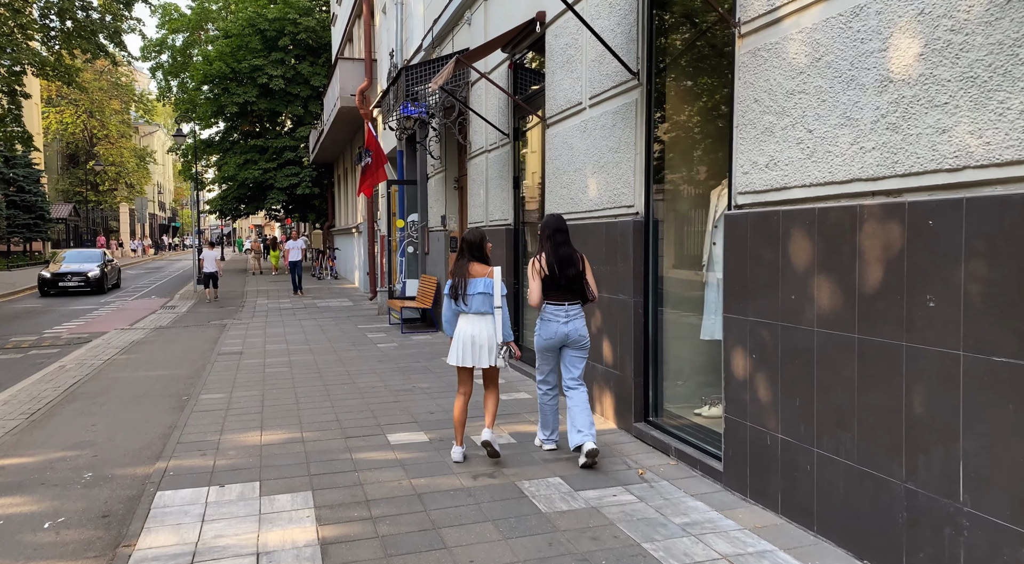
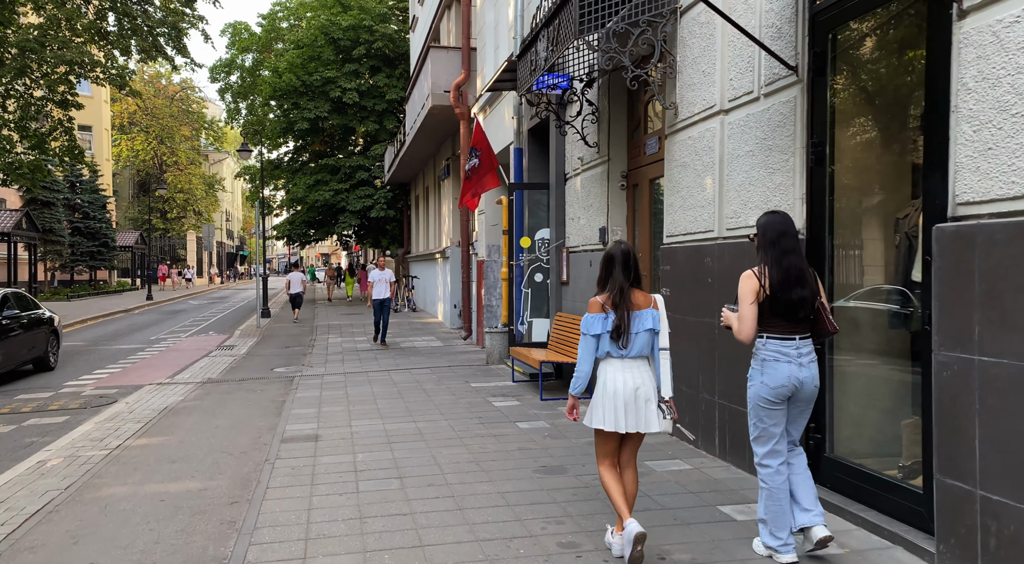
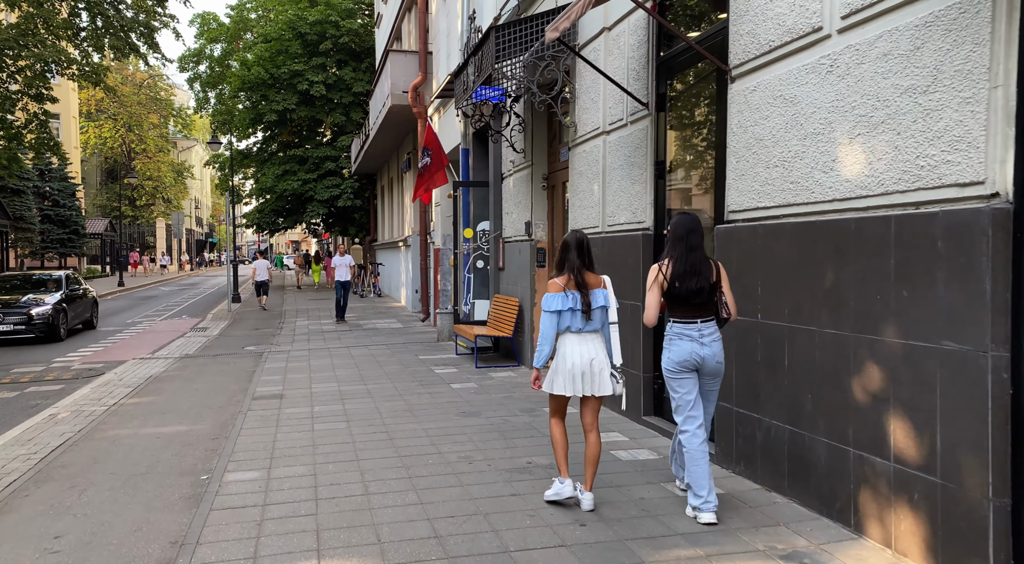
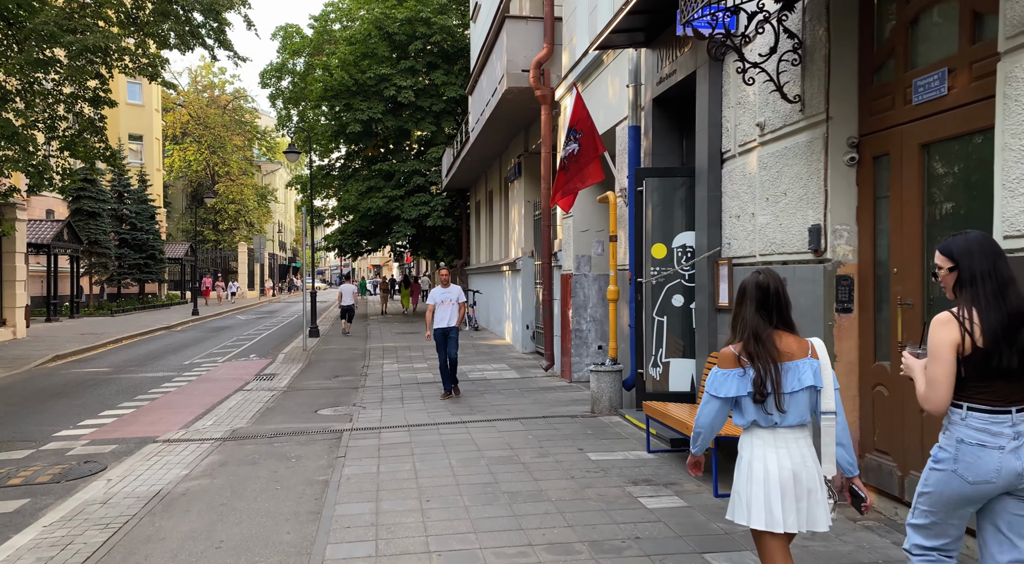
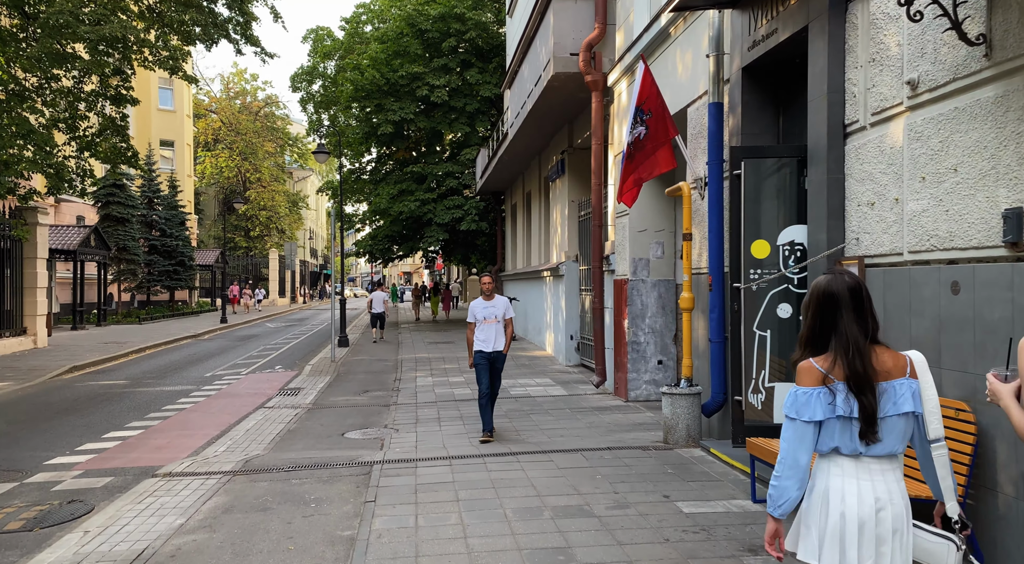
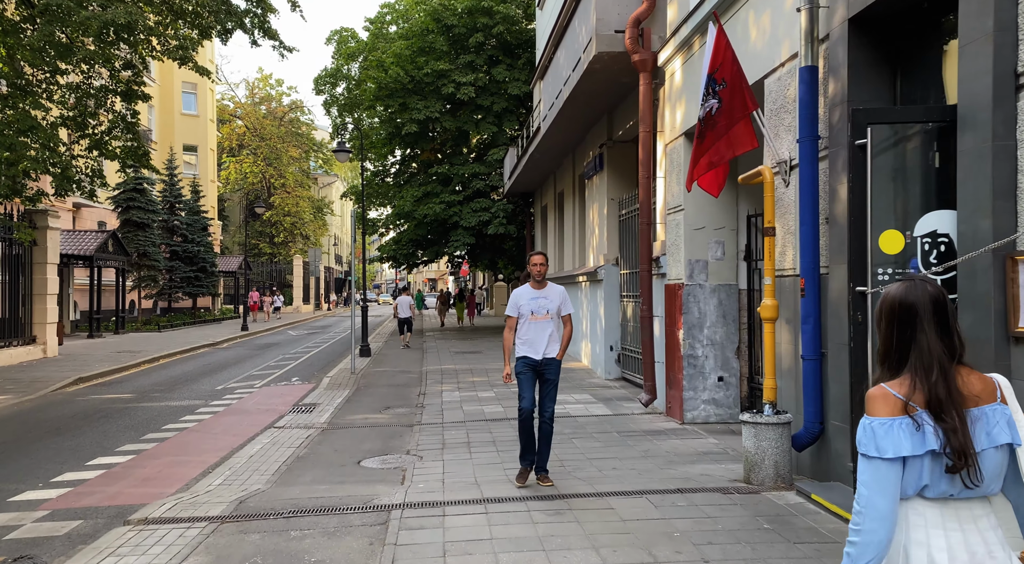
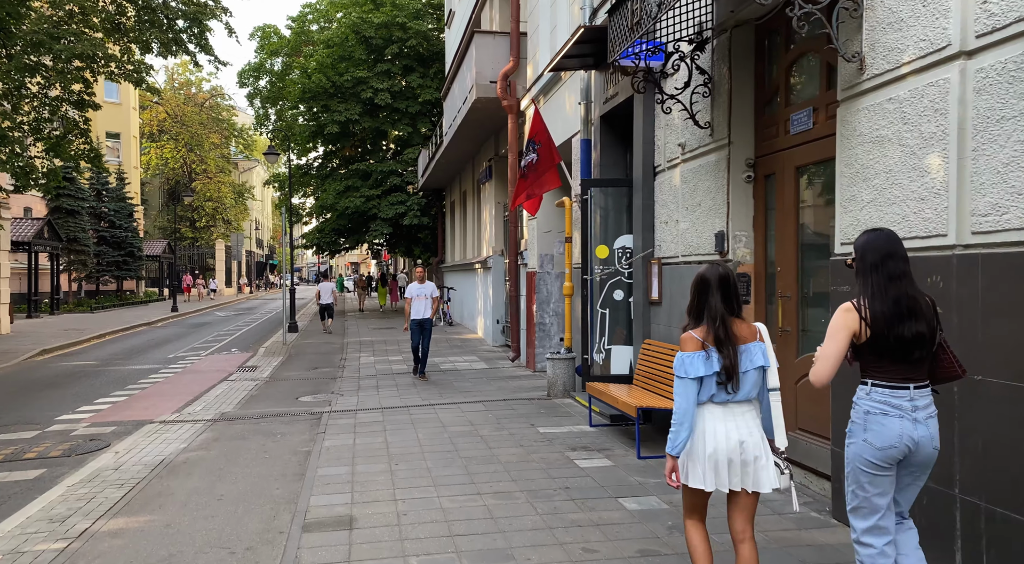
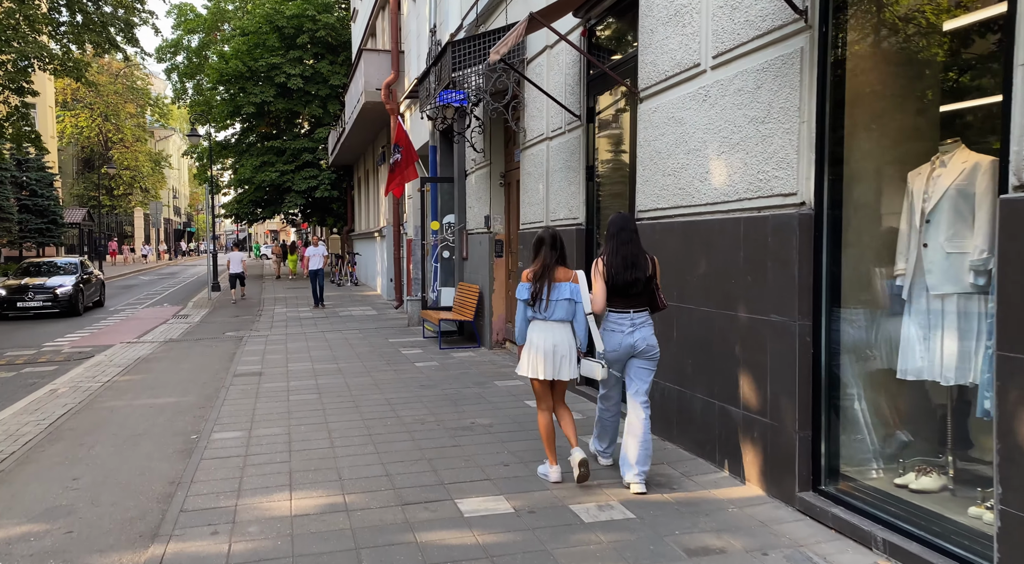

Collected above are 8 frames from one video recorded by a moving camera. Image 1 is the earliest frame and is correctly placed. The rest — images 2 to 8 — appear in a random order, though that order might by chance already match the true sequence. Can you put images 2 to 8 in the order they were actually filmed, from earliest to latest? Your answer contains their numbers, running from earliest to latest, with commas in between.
8, 3, 2, 7, 4, 5, 6
